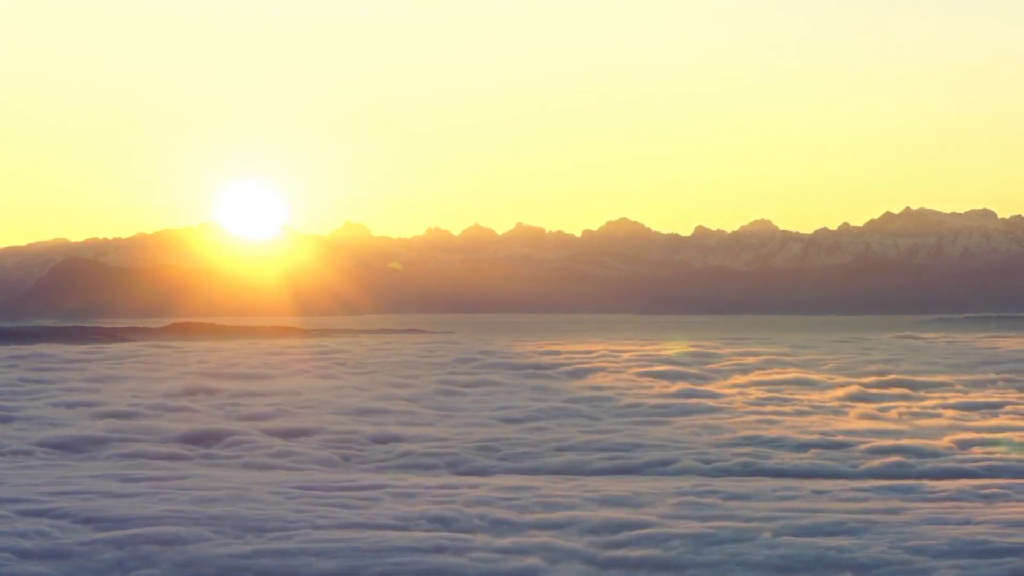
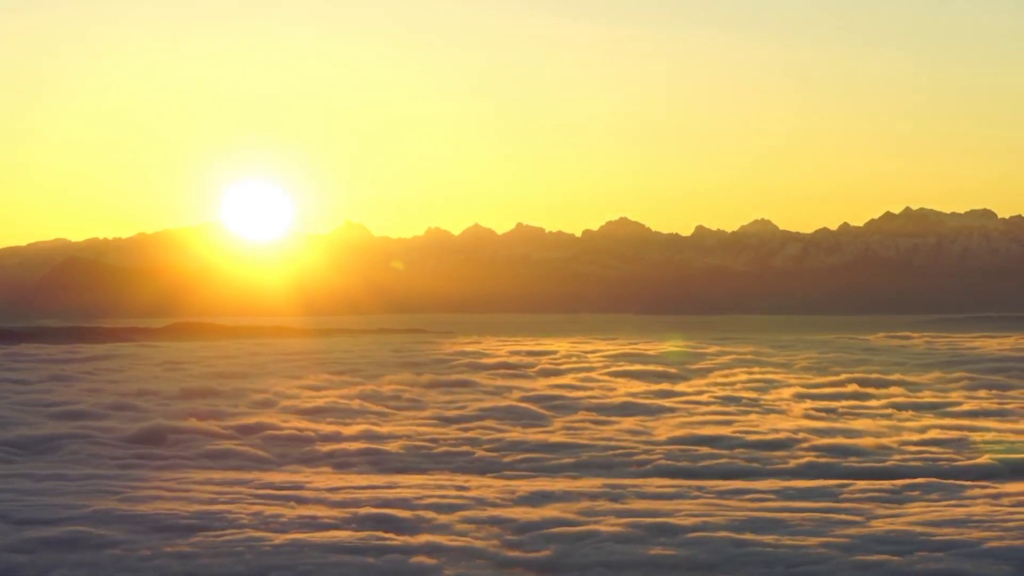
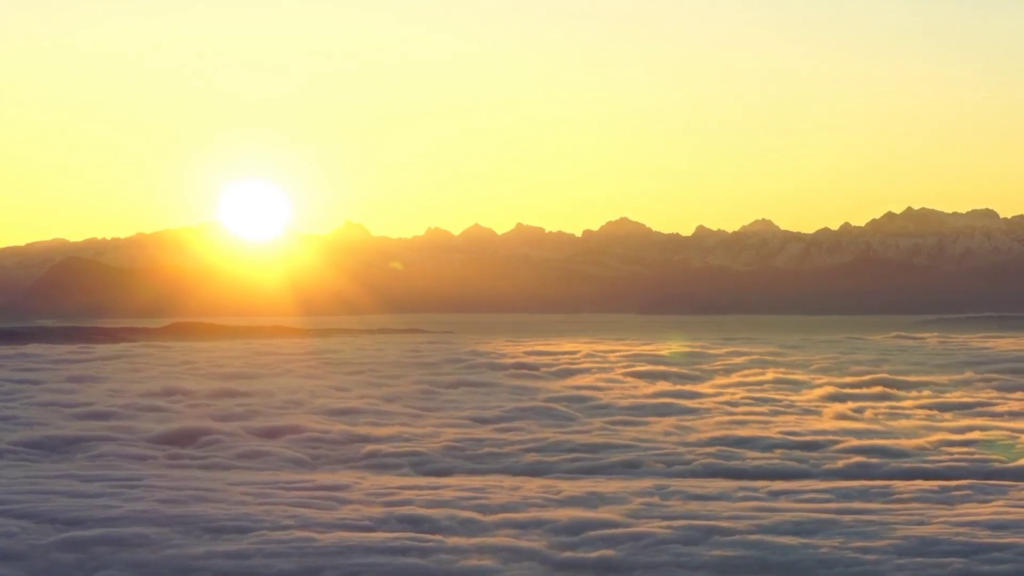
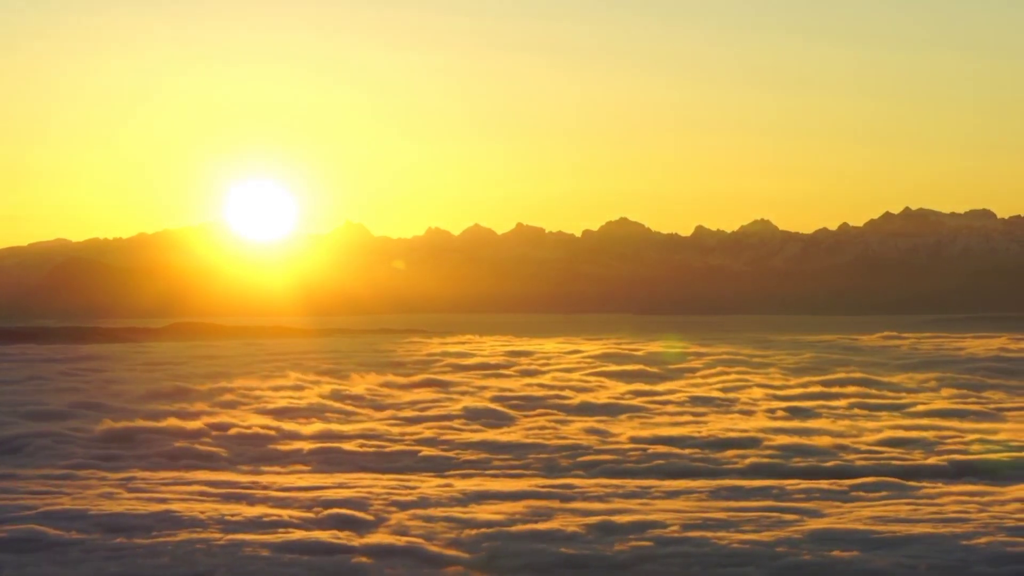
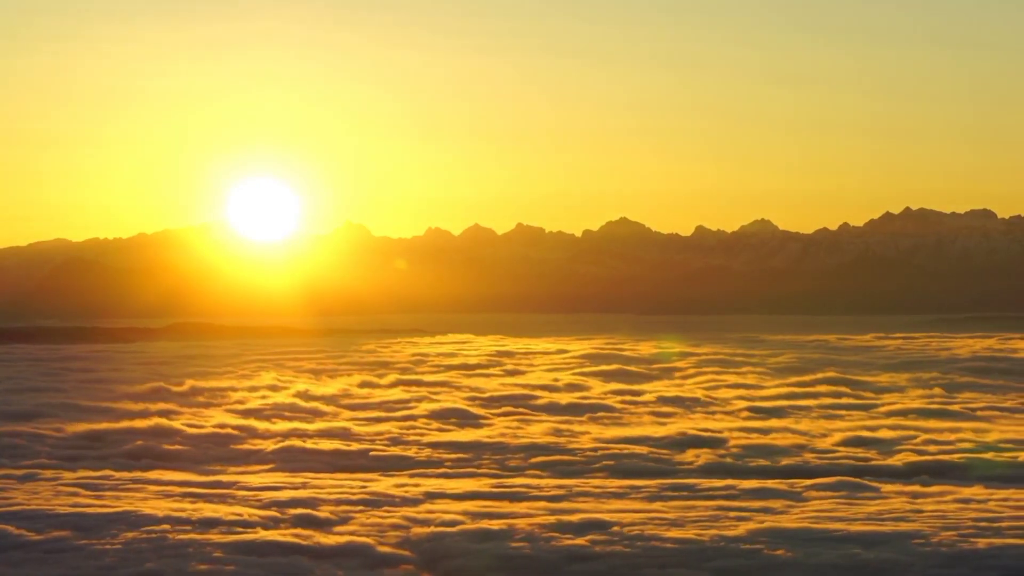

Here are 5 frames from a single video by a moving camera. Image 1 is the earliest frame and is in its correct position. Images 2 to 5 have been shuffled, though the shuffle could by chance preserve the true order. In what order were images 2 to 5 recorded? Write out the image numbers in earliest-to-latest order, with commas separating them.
3, 2, 4, 5
